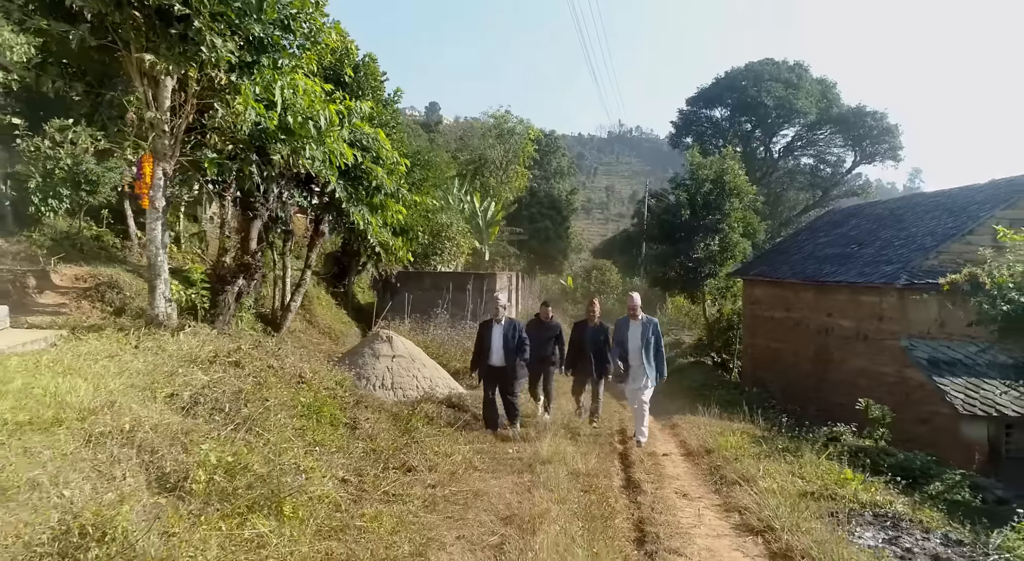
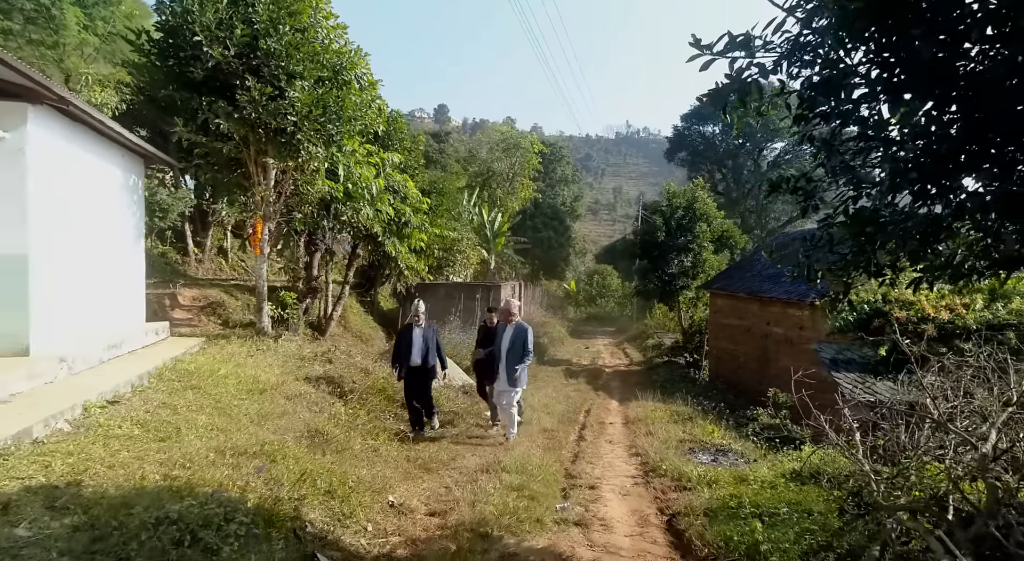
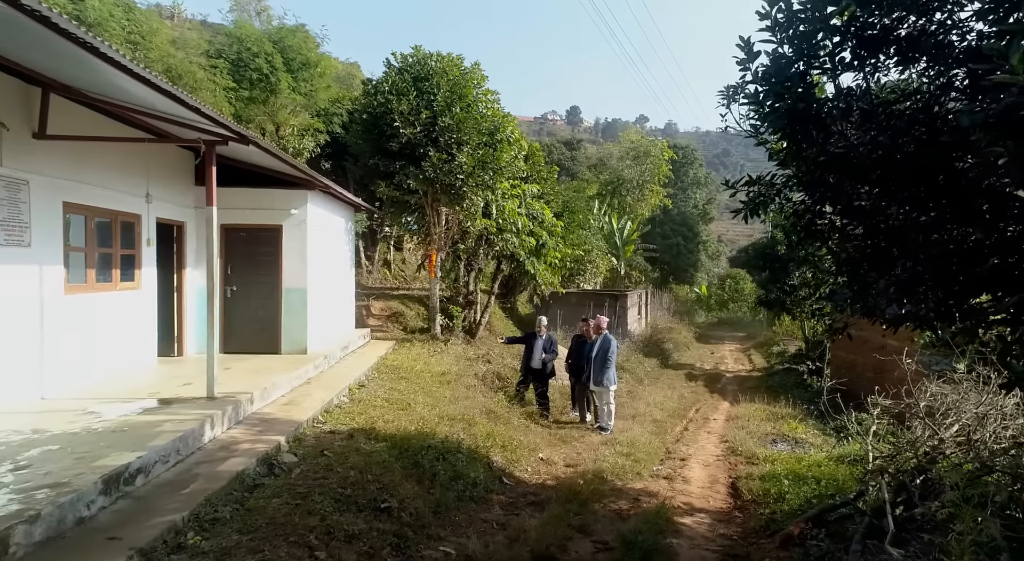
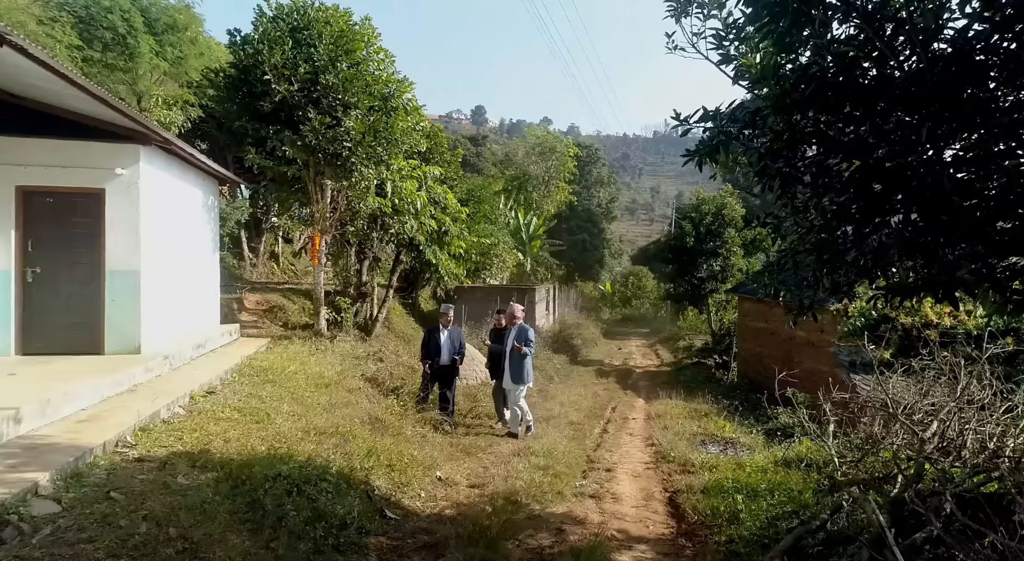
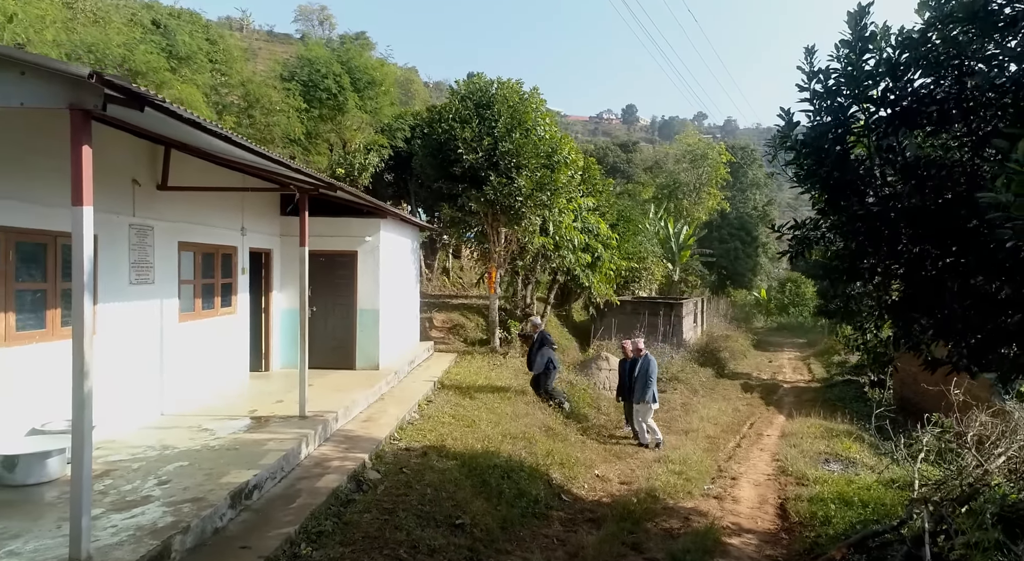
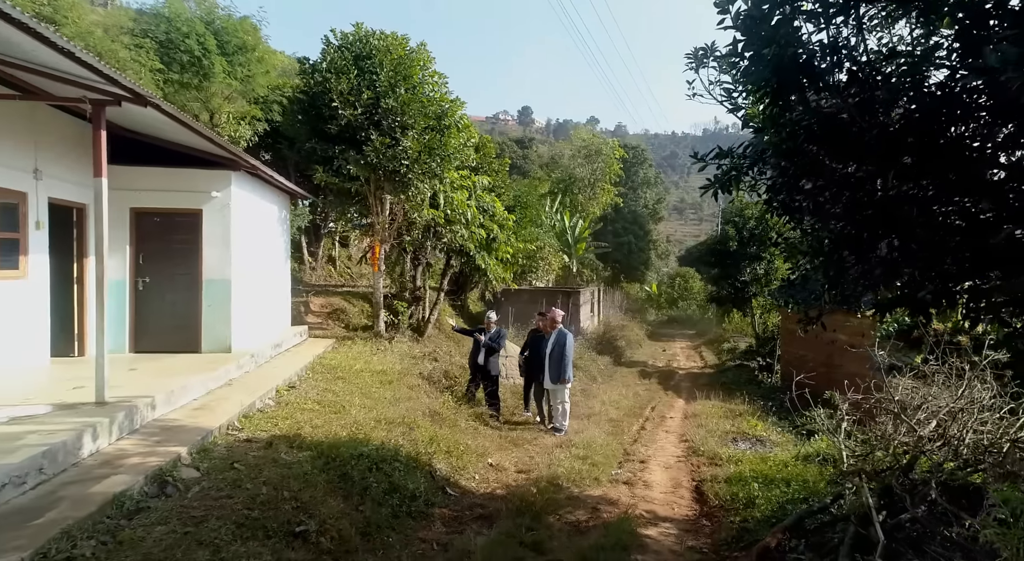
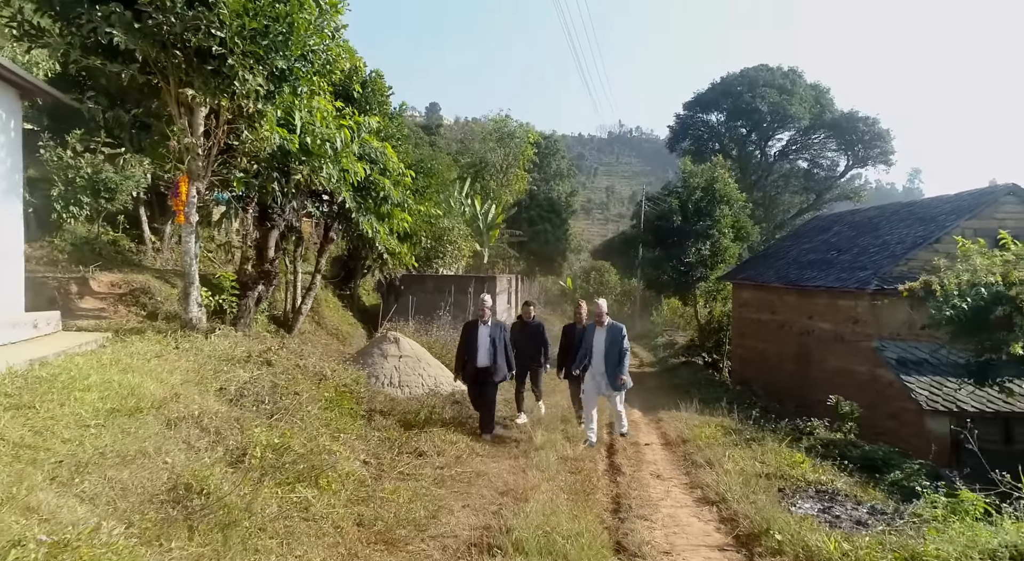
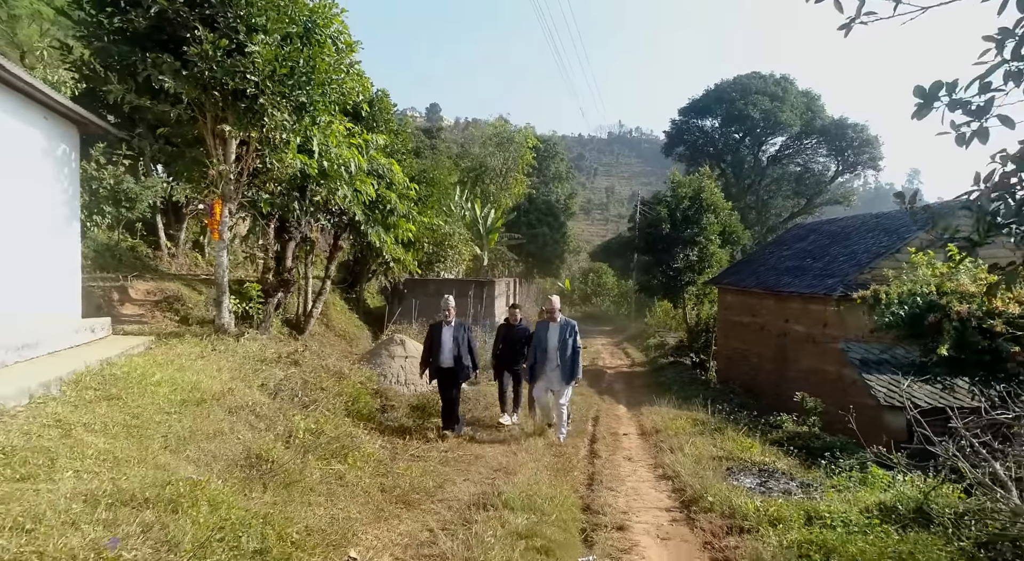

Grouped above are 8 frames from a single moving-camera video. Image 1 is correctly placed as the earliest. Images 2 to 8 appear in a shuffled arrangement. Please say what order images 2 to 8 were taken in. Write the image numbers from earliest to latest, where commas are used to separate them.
7, 8, 2, 4, 6, 3, 5
